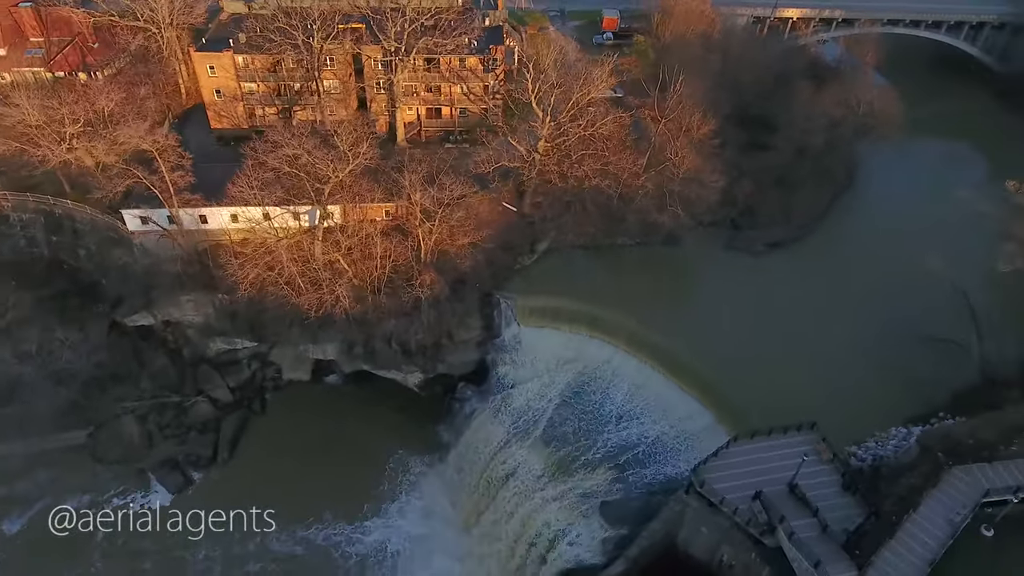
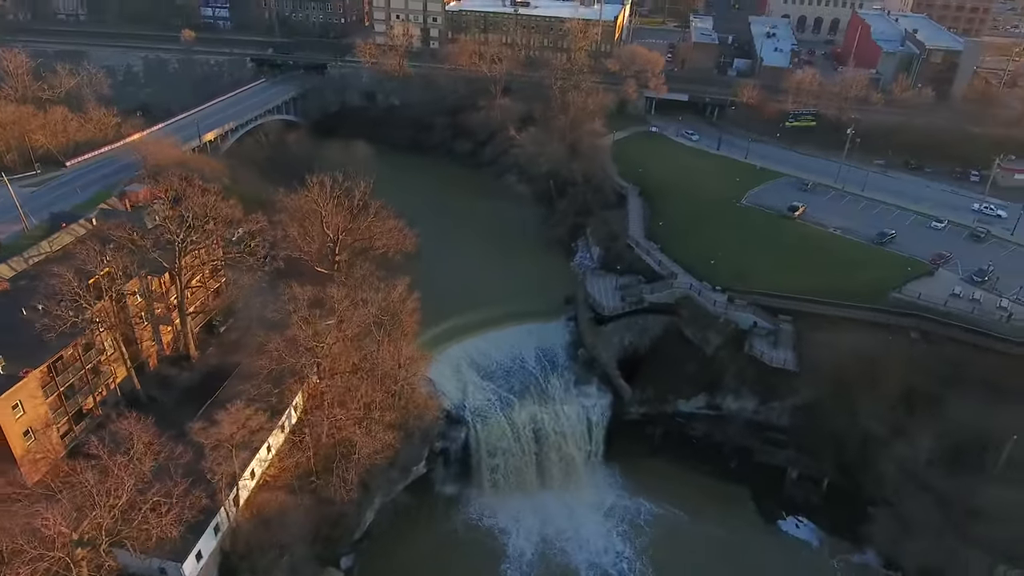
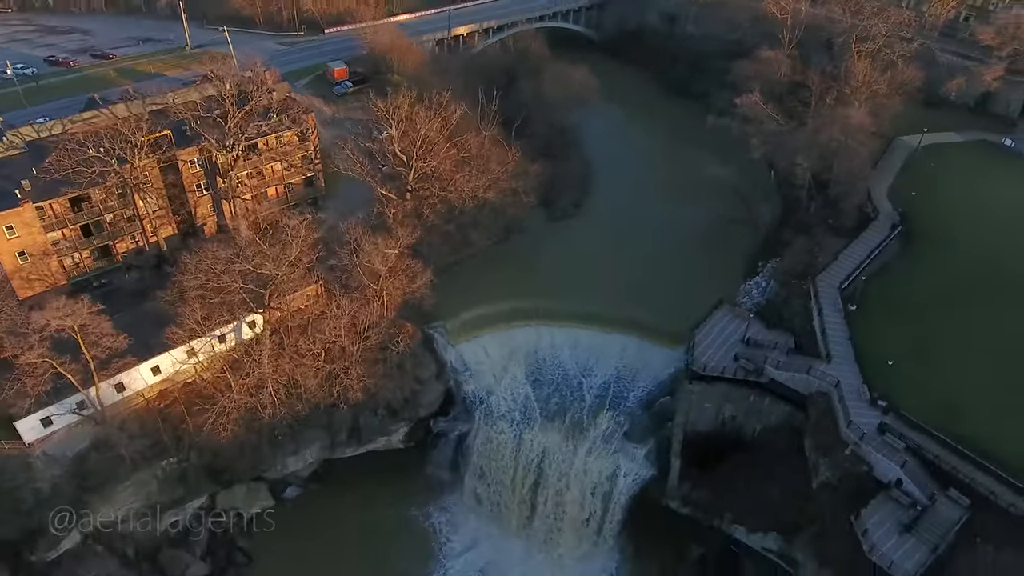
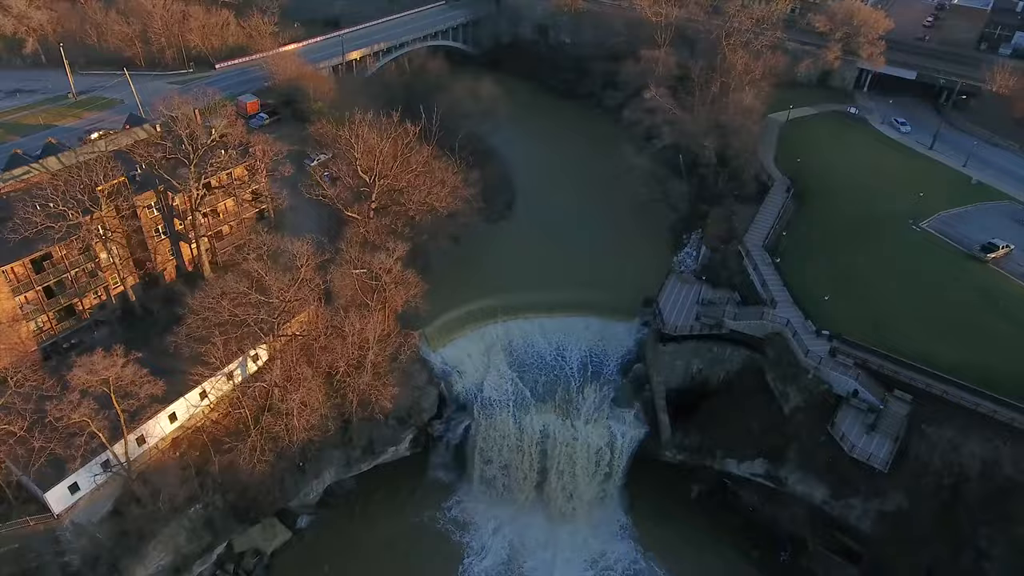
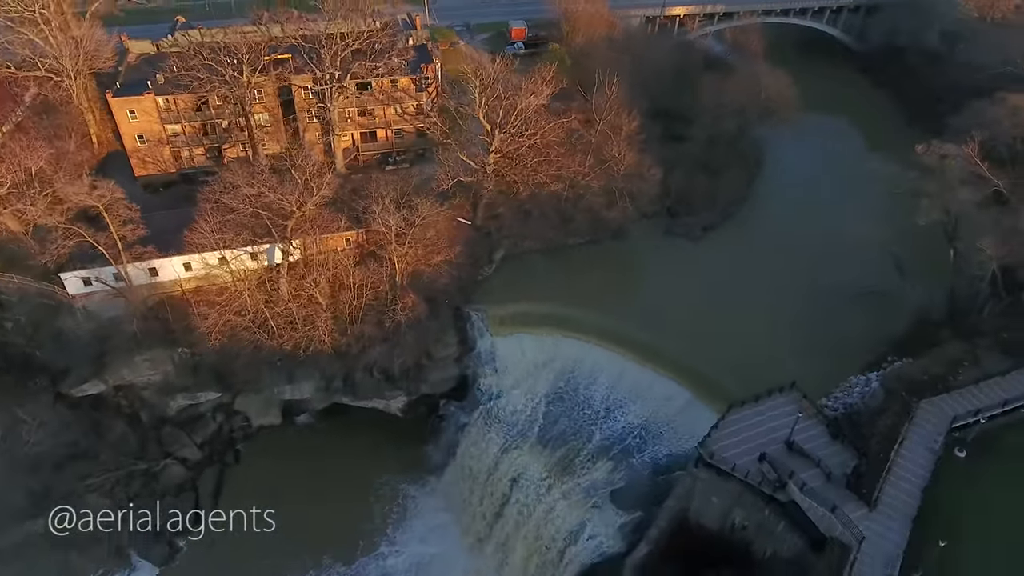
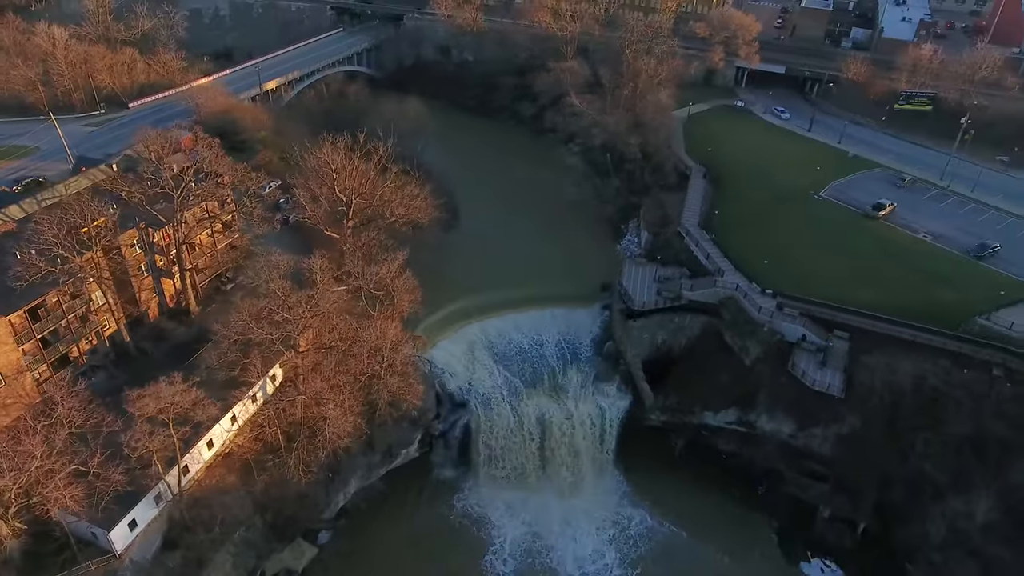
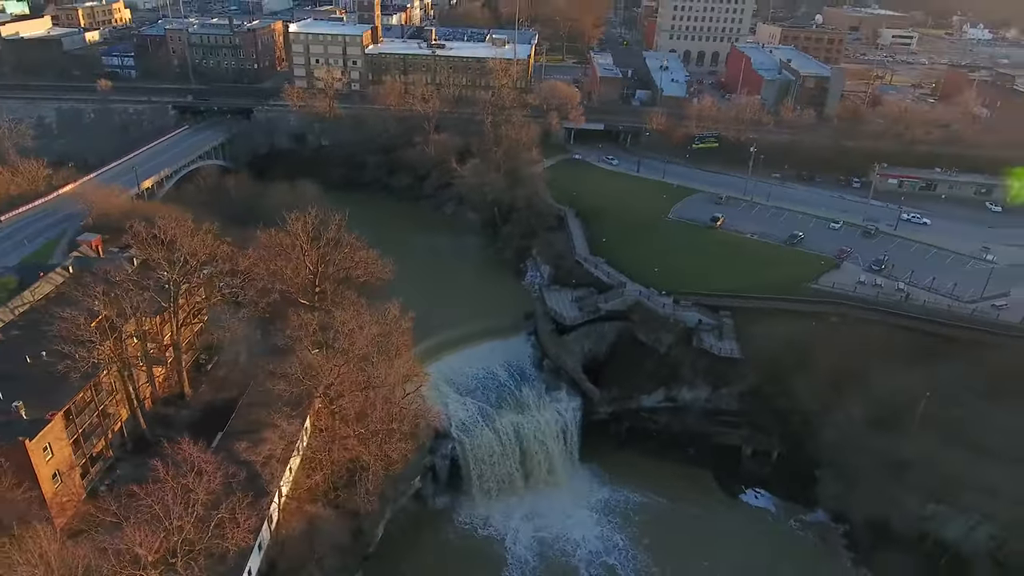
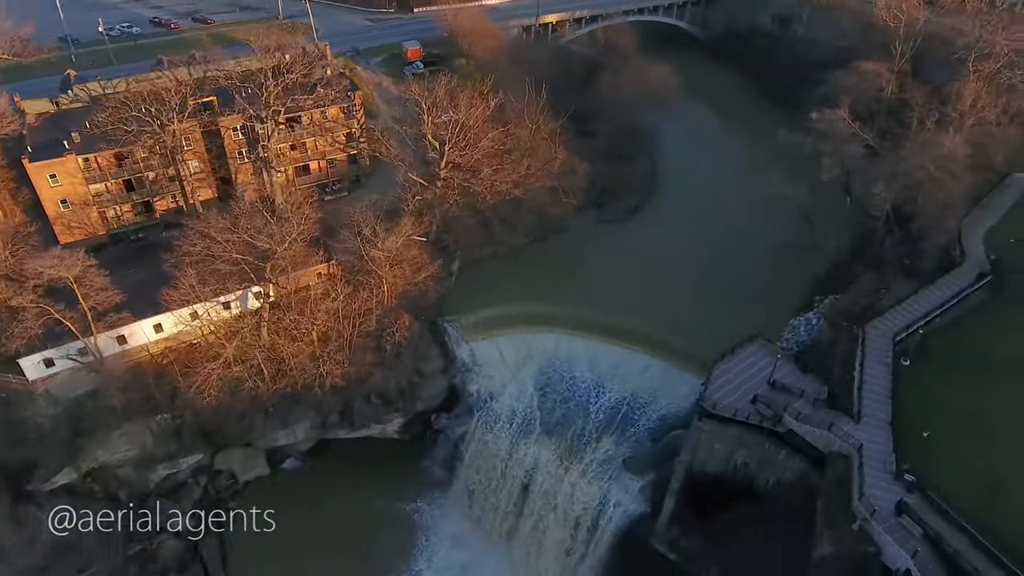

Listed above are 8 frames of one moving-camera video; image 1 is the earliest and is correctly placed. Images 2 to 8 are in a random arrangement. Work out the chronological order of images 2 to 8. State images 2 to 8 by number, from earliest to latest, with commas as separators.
5, 8, 3, 4, 6, 2, 7
